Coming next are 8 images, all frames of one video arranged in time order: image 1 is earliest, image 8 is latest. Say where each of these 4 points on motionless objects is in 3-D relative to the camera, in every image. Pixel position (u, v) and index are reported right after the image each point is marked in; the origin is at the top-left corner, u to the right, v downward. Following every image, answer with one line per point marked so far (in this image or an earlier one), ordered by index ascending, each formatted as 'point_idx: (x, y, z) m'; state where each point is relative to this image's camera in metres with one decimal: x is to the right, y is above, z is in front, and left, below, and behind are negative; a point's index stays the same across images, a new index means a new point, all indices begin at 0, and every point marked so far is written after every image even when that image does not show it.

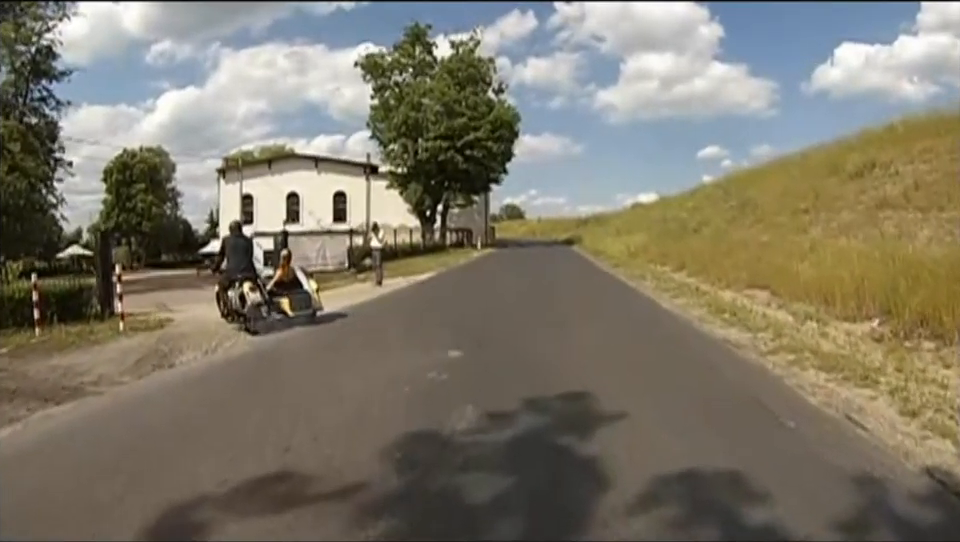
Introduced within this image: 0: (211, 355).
0: (-3.8, -1.1, +12.1) m
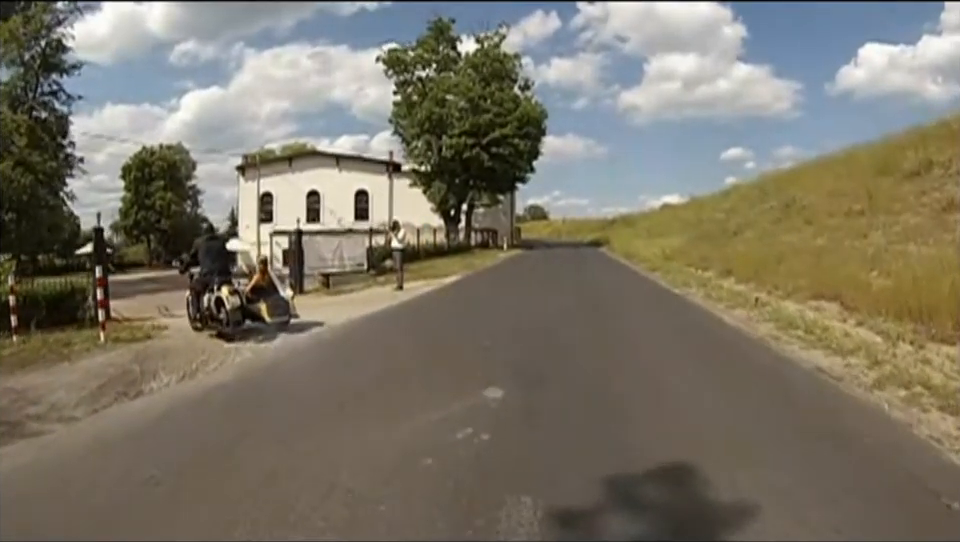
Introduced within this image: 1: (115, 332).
0: (-3.3, -1.2, +9.8) m
1: (-7.0, -1.1, +16.0) m
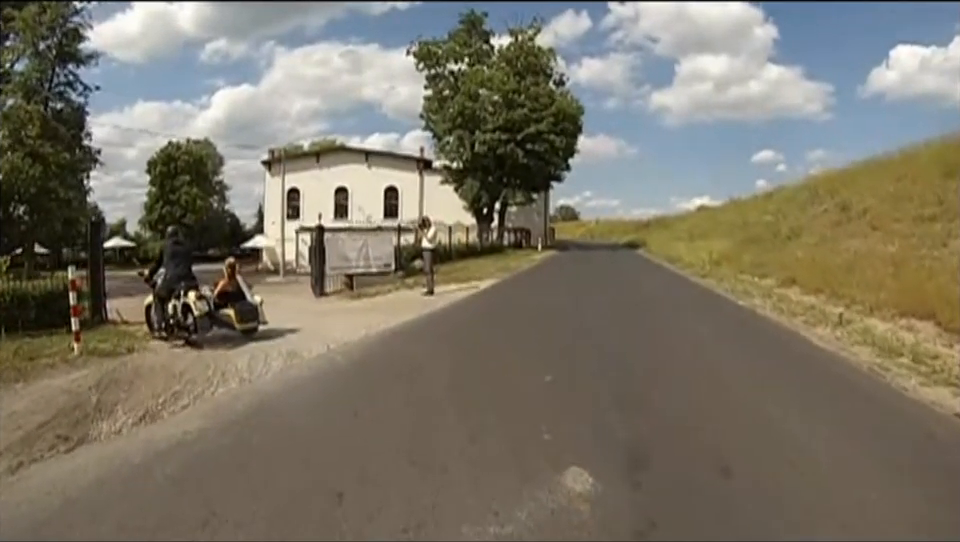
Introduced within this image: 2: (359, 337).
0: (-2.8, -1.3, +7.4) m
1: (-6.2, -1.1, +13.8) m
2: (-1.7, -0.9, +12.3) m
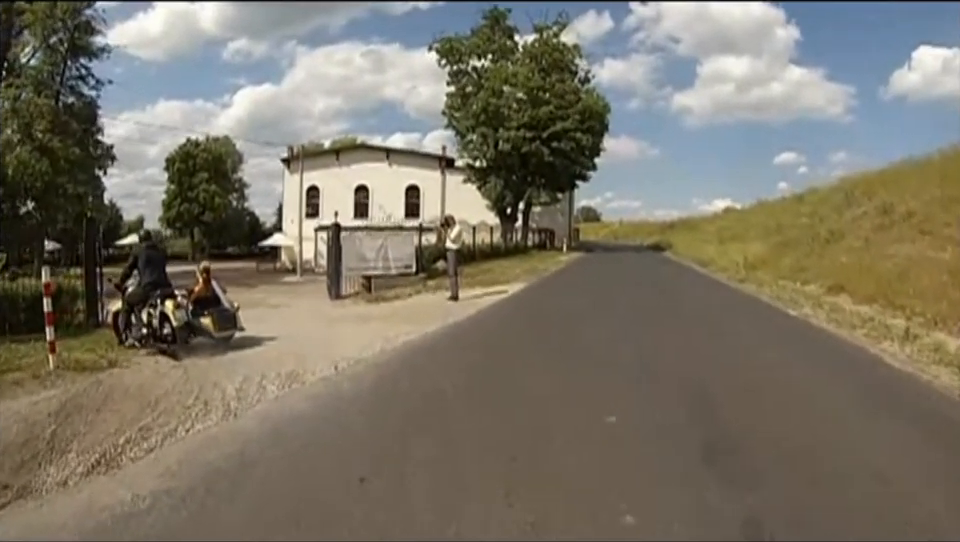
0: (-2.5, -1.3, +5.9) m
1: (-5.8, -1.1, +12.3) m
2: (-1.3, -0.9, +10.7) m
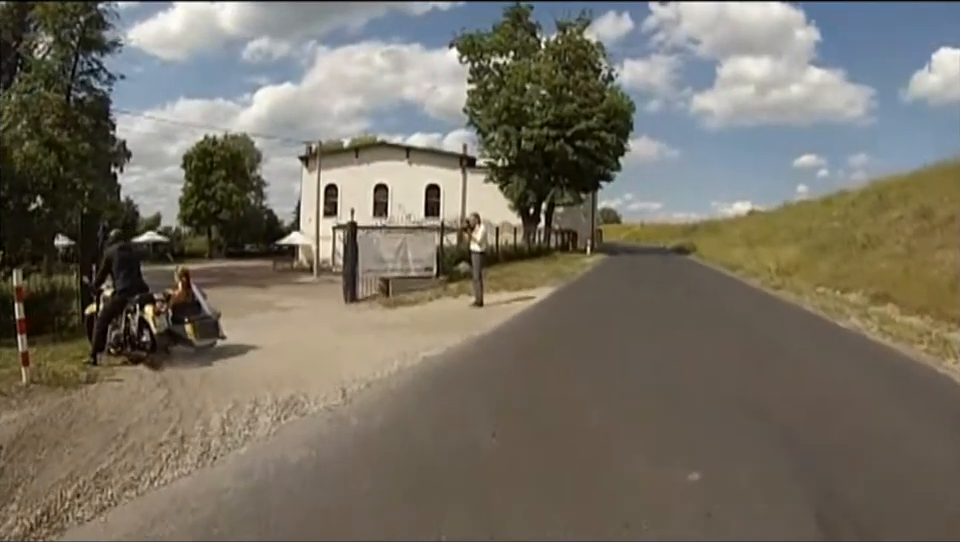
0: (-2.2, -1.4, +4.6) m
1: (-5.4, -1.1, +11.1) m
2: (-0.9, -1.0, +9.4) m
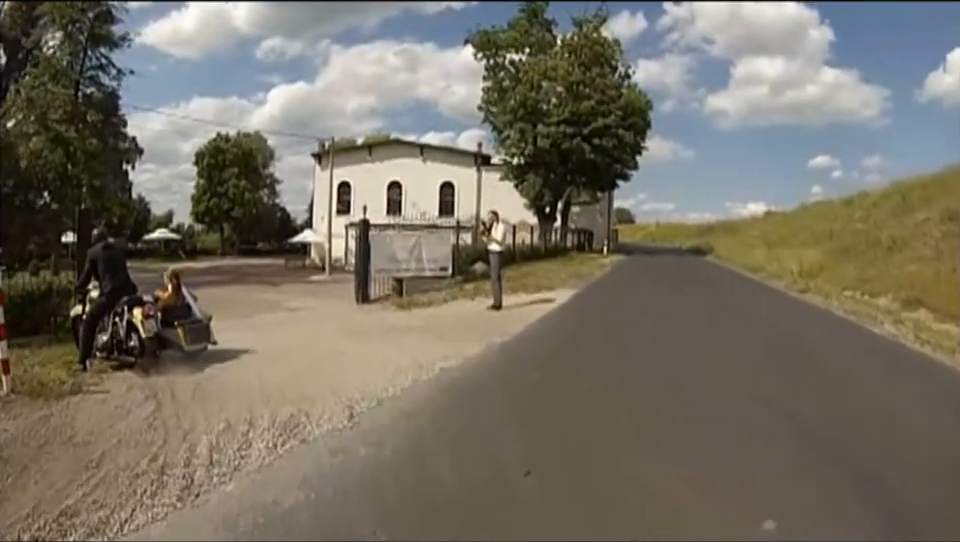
0: (-2.1, -1.4, +3.8) m
1: (-5.1, -1.1, +10.3) m
2: (-0.7, -1.0, +8.6) m
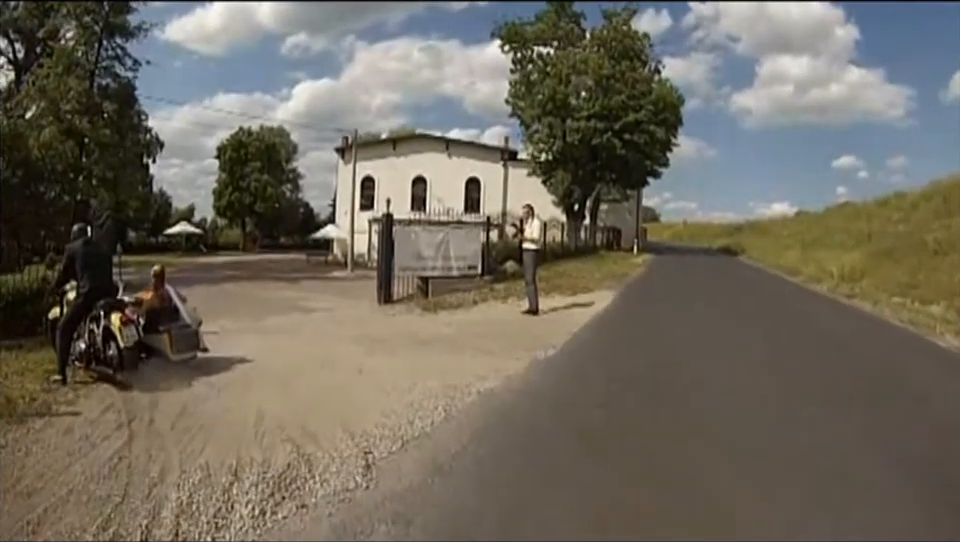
0: (-1.9, -1.4, +2.4) m
1: (-4.7, -1.0, +9.0) m
2: (-0.3, -1.0, +7.2) m
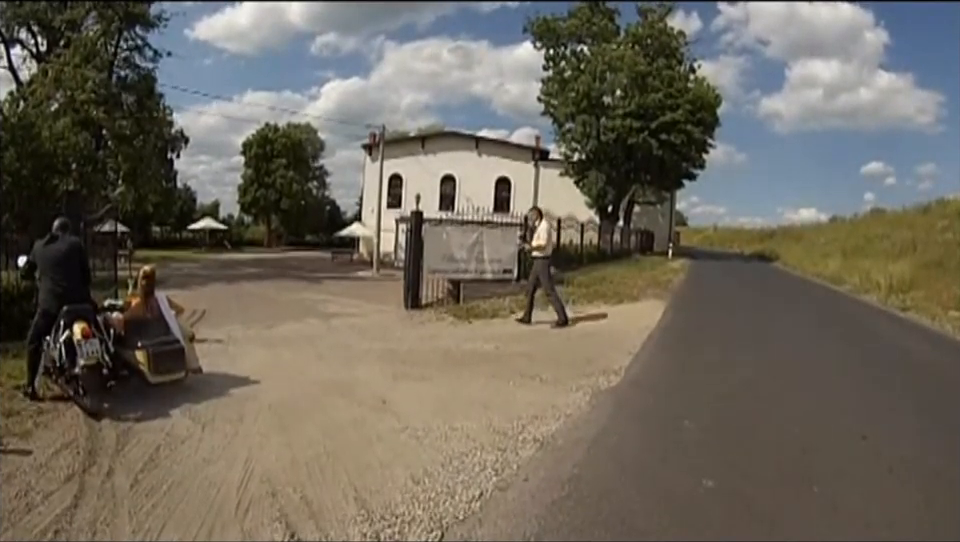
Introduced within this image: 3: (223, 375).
0: (-1.6, -1.4, +1.0) m
1: (-4.3, -1.0, +7.7) m
2: (0.0, -1.1, +5.8) m
3: (-2.3, -0.9, +7.6) m
